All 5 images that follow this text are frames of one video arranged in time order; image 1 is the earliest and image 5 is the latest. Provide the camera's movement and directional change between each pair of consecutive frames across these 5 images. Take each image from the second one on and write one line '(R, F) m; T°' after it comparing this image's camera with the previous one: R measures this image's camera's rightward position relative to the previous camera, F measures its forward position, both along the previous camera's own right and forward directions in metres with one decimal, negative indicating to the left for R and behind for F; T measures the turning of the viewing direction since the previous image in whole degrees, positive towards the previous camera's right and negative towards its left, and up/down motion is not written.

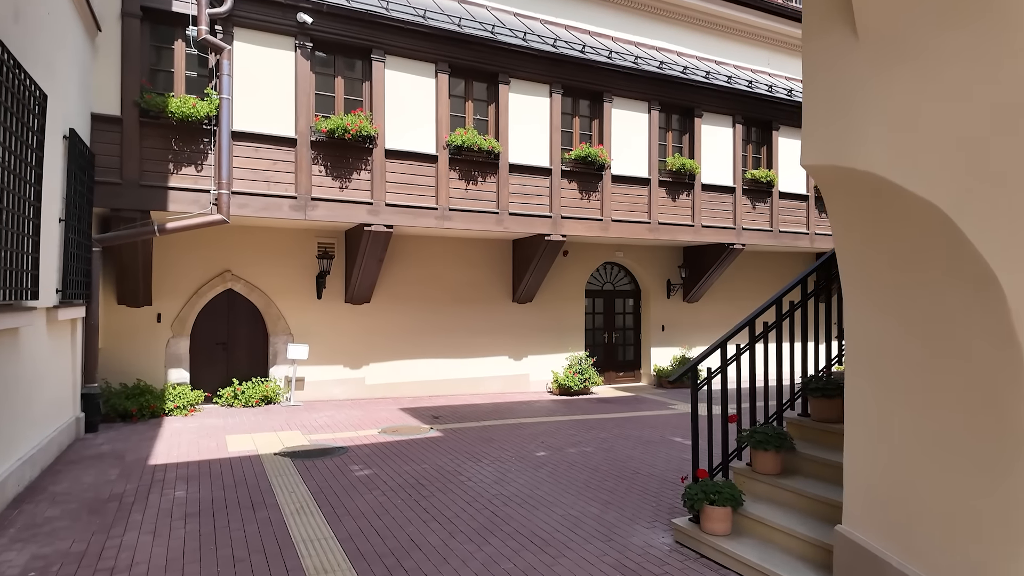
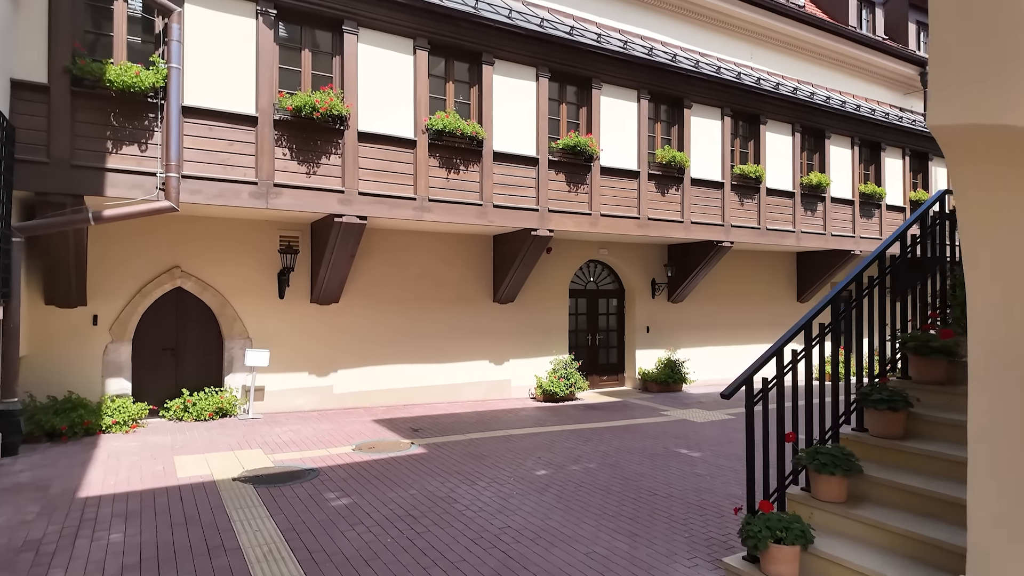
(-0.4, +0.9) m; +4°
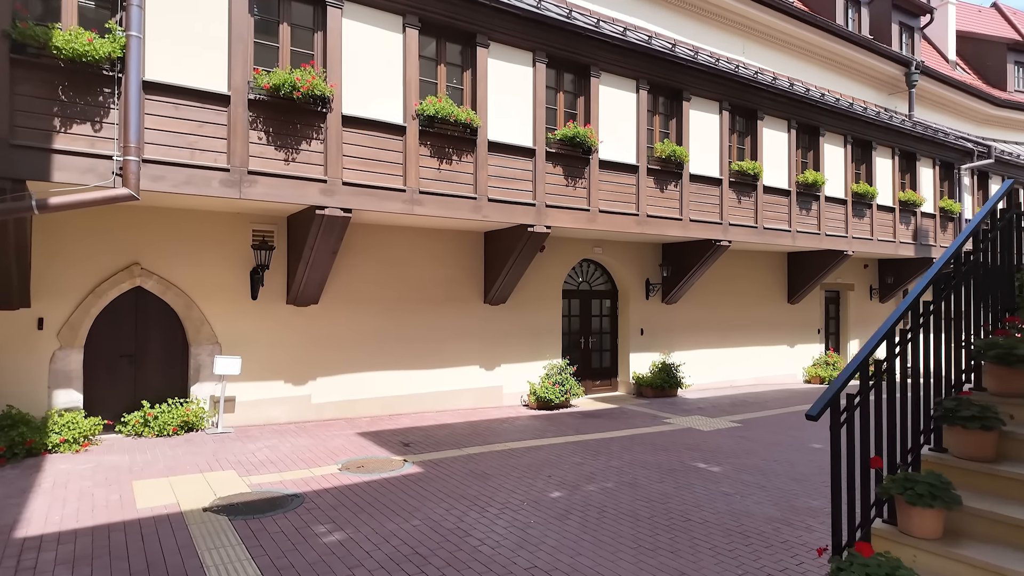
(-0.4, +0.8) m; +3°
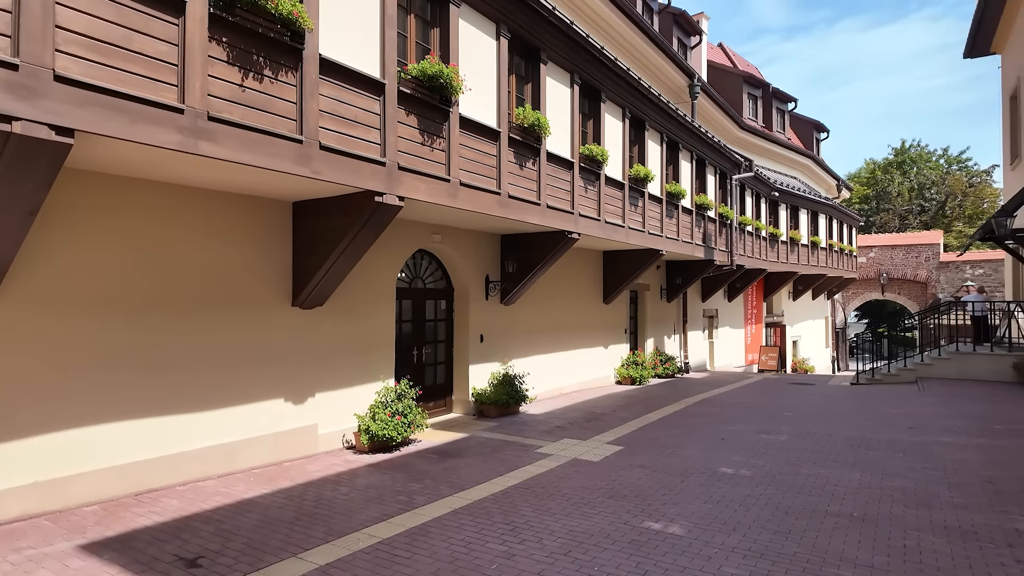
(-1.1, +3.0) m; +24°
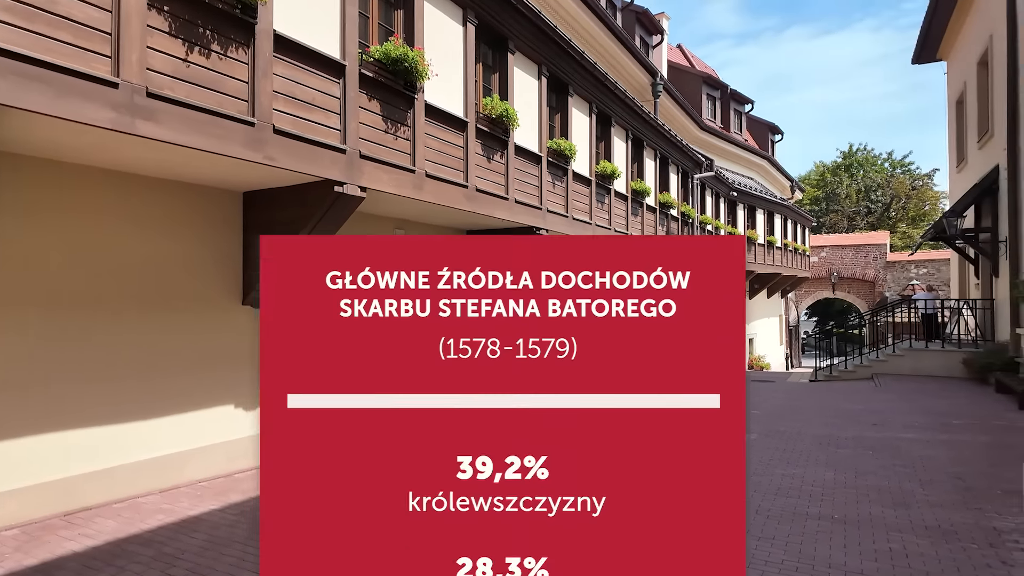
(-0.1, +0.4) m; +4°
